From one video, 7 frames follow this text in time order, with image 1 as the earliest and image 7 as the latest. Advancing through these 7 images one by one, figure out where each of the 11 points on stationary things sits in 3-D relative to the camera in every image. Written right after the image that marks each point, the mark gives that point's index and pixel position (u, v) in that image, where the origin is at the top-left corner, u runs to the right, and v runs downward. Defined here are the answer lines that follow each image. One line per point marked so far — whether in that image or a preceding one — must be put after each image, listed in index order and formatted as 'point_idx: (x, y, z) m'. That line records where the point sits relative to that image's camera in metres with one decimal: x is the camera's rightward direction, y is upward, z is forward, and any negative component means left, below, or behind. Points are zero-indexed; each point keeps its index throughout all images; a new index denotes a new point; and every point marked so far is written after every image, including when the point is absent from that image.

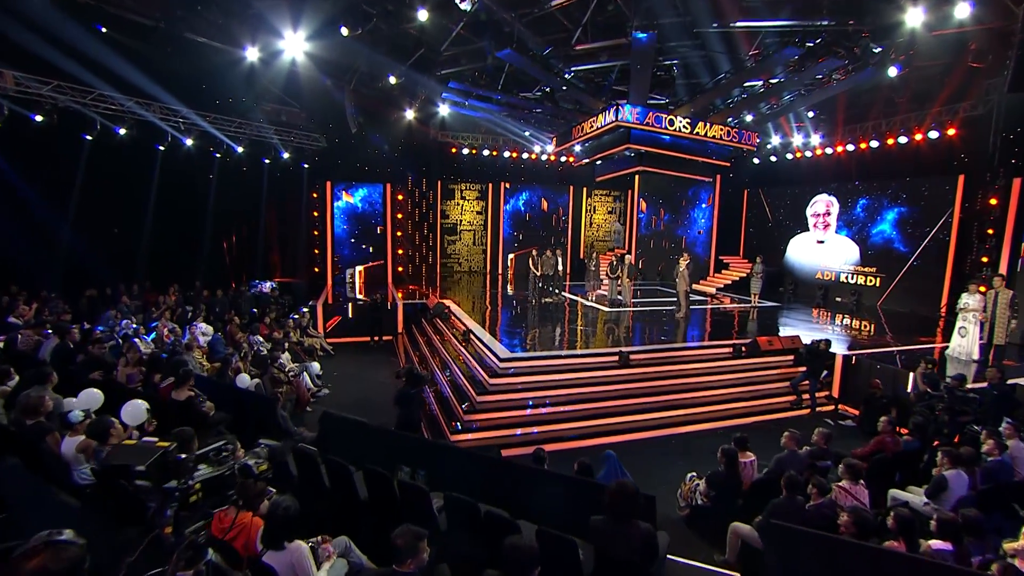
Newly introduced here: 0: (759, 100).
0: (+5.2, +4.0, +11.3) m
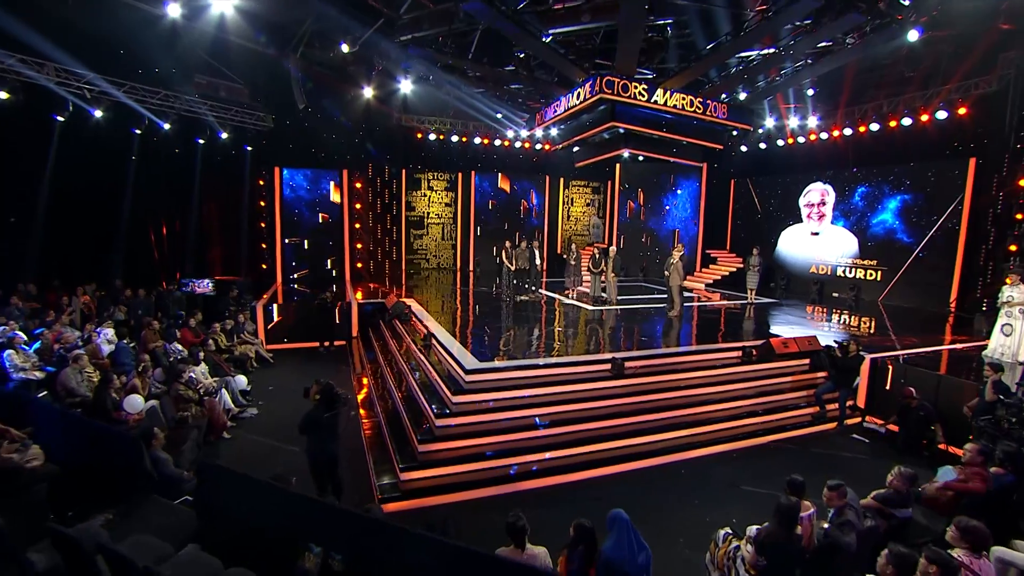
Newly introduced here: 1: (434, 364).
0: (+4.6, +4.1, +10.1) m
1: (-1.0, -1.0, +7.0) m
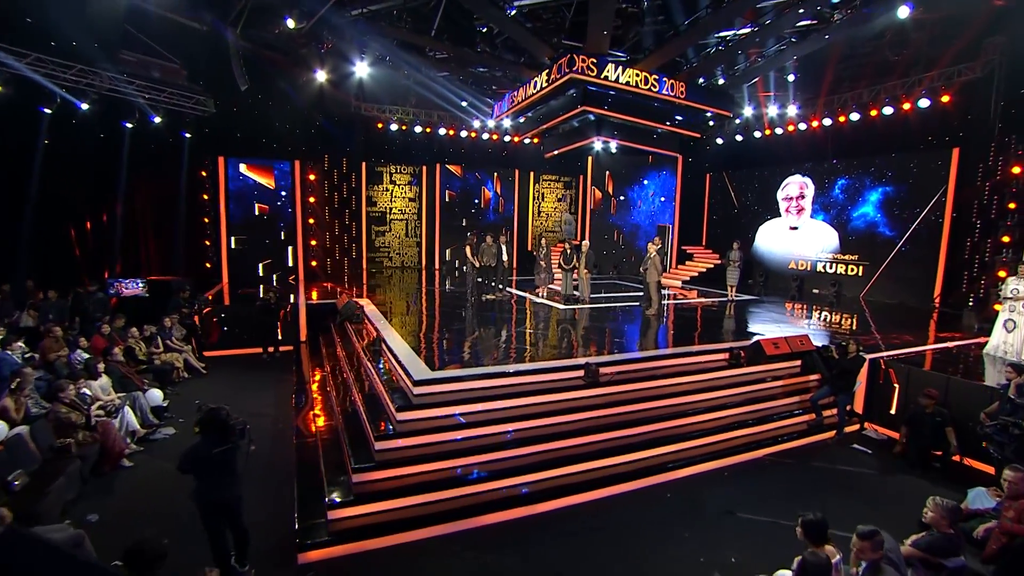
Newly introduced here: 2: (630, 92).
0: (+4.0, +4.1, +9.5) m
1: (-1.4, -1.0, +6.1) m
2: (+2.1, +3.6, +9.8) m
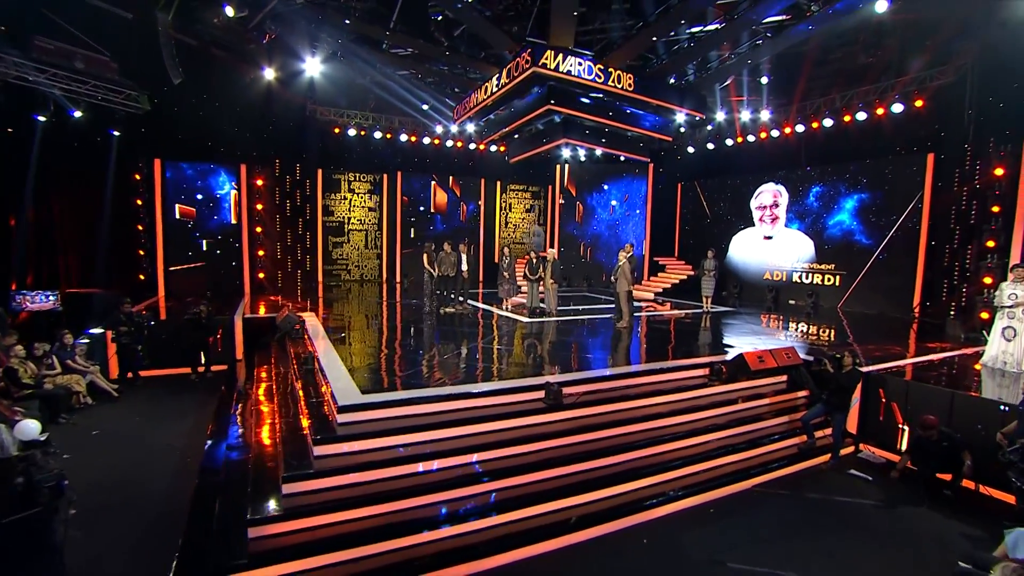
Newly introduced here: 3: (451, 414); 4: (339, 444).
0: (+3.3, +4.0, +9.0) m
1: (-1.9, -1.0, +5.2) m
2: (+1.5, +3.4, +9.2) m
3: (-0.5, -1.1, +4.8) m
4: (-1.3, -1.2, +4.1) m
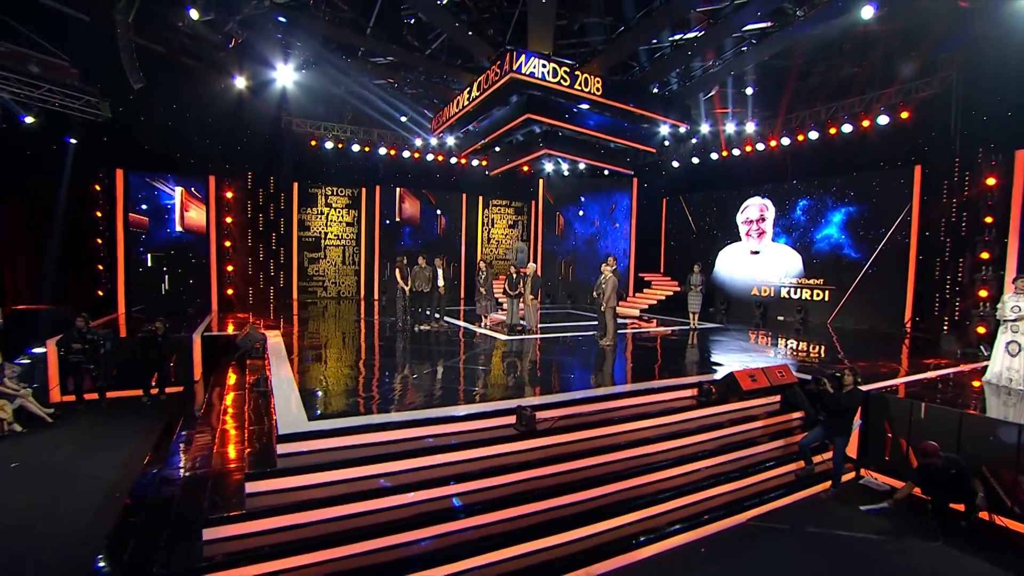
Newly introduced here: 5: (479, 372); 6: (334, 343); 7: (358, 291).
0: (+2.9, +3.7, +8.8) m
1: (-2.2, -1.2, +4.7) m
2: (+1.1, +3.1, +8.9) m
3: (-0.8, -1.2, +4.3) m
4: (-1.5, -1.3, +3.6) m
5: (-0.5, -1.1, +7.3) m
6: (-3.1, -0.9, +9.0) m
7: (-4.4, -0.1, +15.4) m
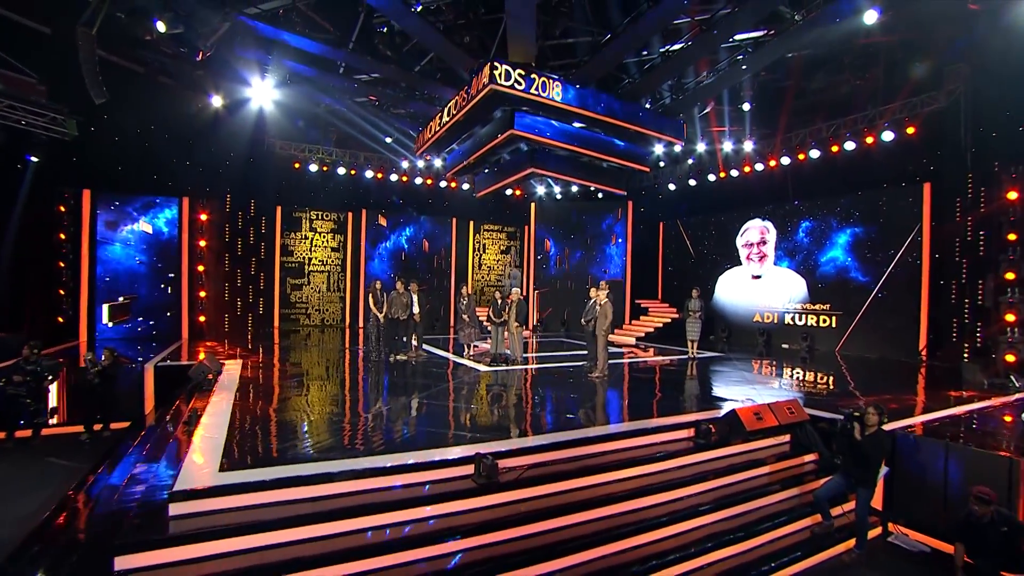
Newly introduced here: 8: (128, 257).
0: (+2.7, +3.4, +8.3) m
1: (-2.4, -1.3, +4.0) m
2: (+0.8, +2.7, +8.4) m
3: (-1.1, -1.4, +3.6) m
4: (-1.8, -1.4, +2.8) m
5: (-0.7, -1.4, +6.6) m
6: (-3.3, -1.3, +8.3) m
7: (-4.6, -0.8, +14.7) m
8: (-8.1, +0.6, +11.2) m
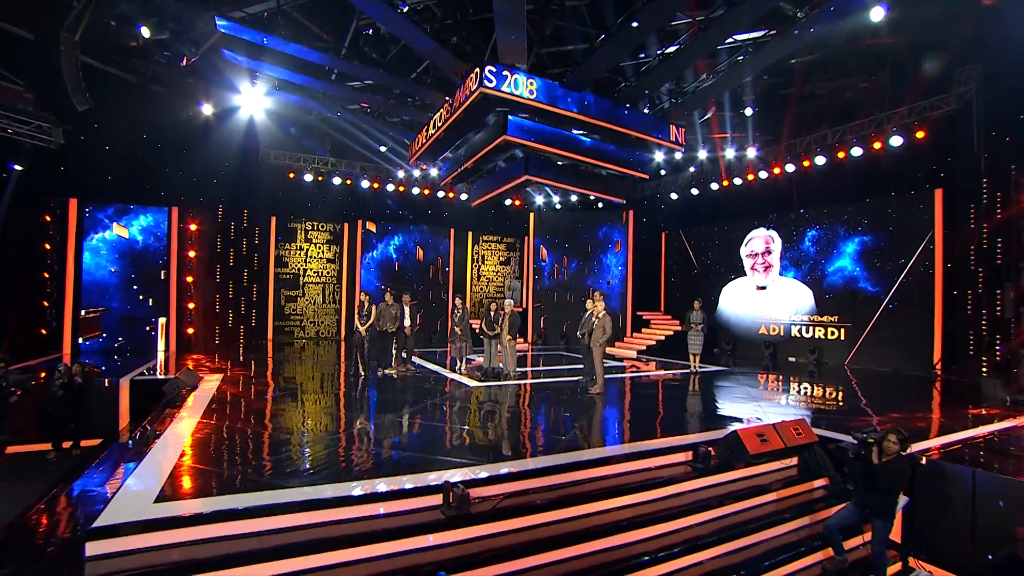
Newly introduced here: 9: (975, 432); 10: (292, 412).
0: (+2.5, +3.2, +8.0) m
1: (-2.6, -1.4, +3.6) m
2: (+0.7, +2.6, +8.1) m
3: (-1.2, -1.4, +3.2) m
4: (-2.0, -1.4, +2.5) m
5: (-0.9, -1.6, +6.3) m
6: (-3.4, -1.5, +8.0) m
7: (-4.7, -1.1, +14.4) m
8: (-8.2, +0.4, +10.9) m
9: (+4.8, -1.6, +5.8) m
10: (-3.0, -1.5, +6.1) m
